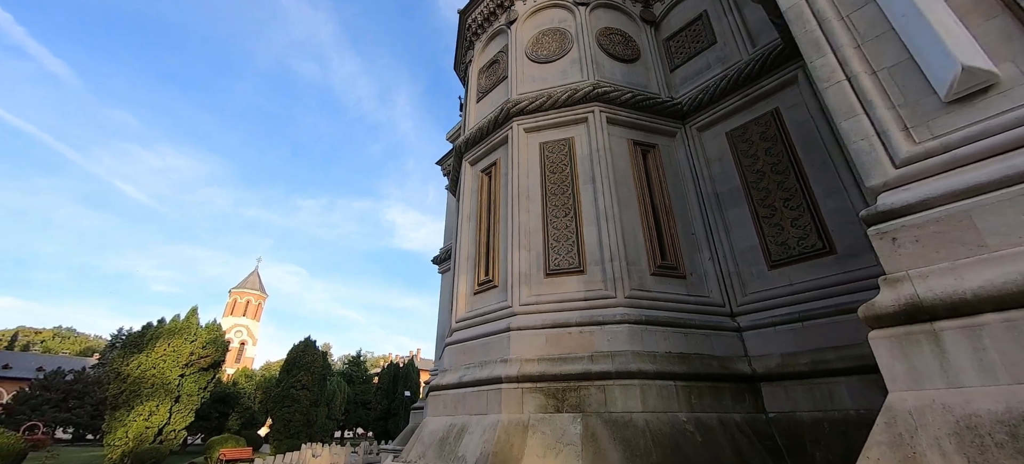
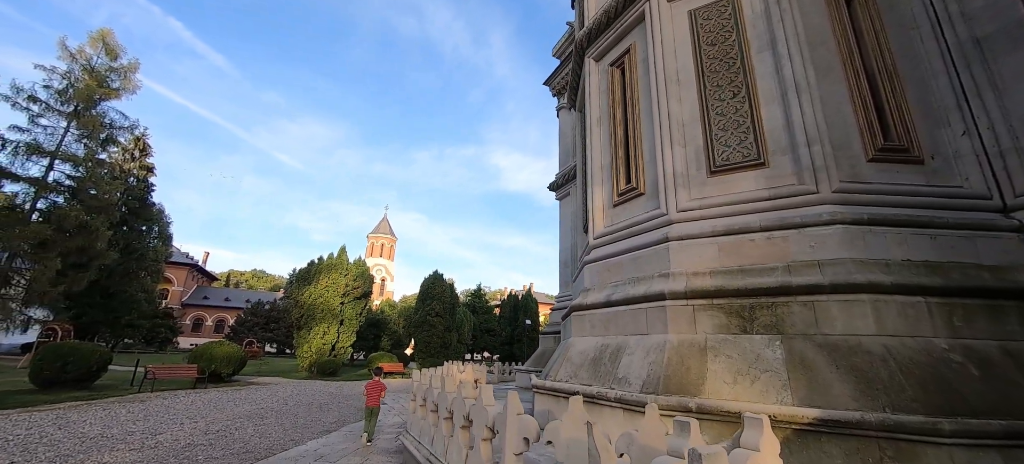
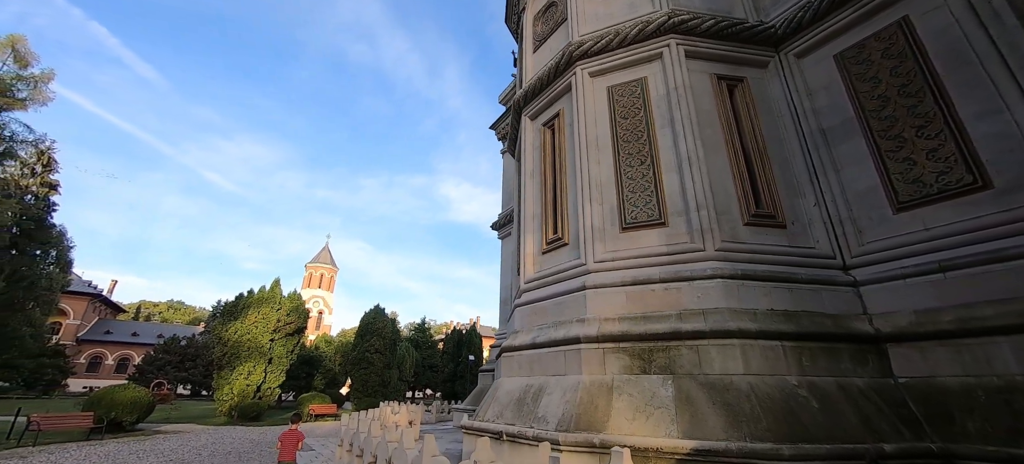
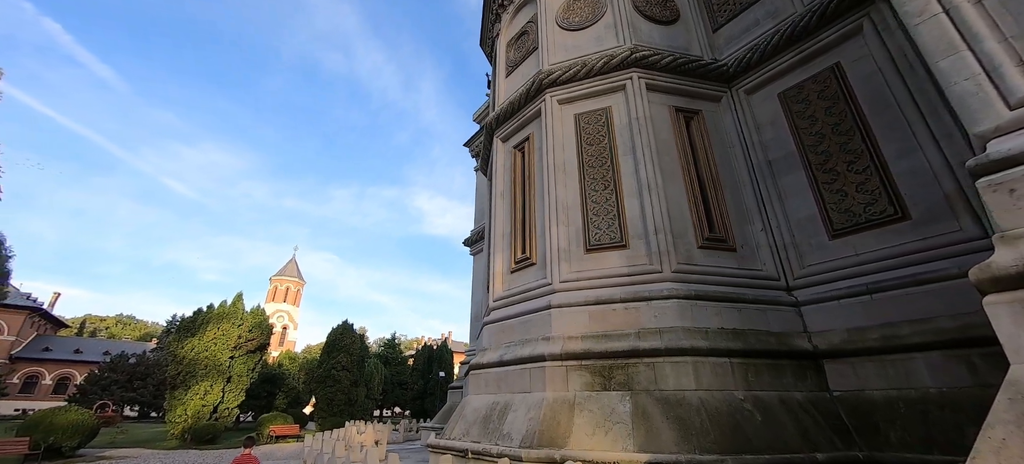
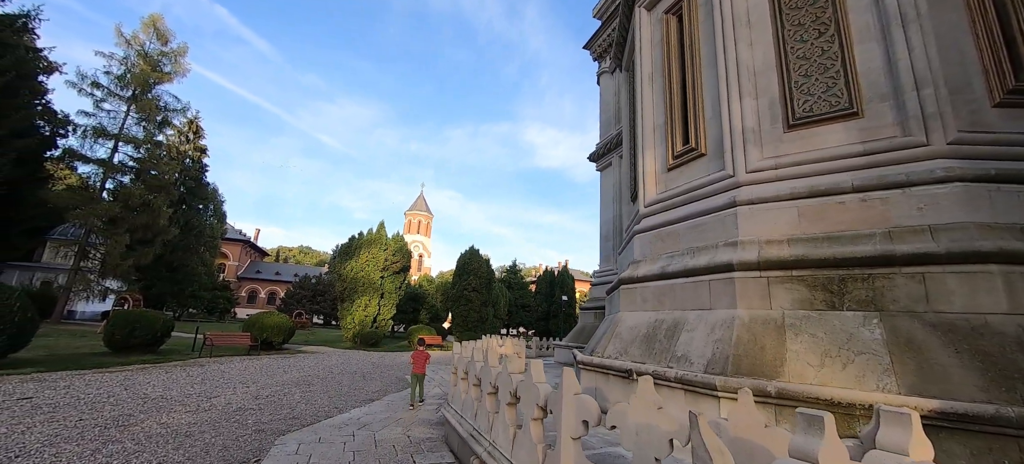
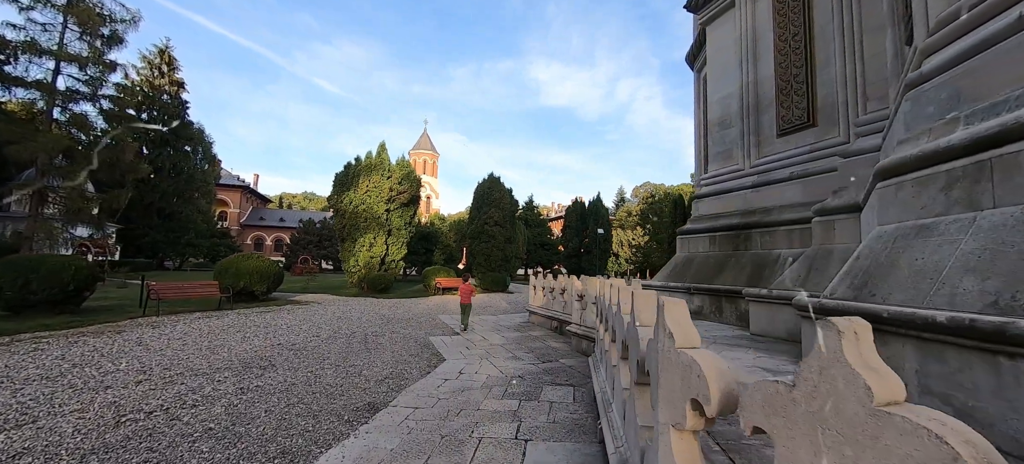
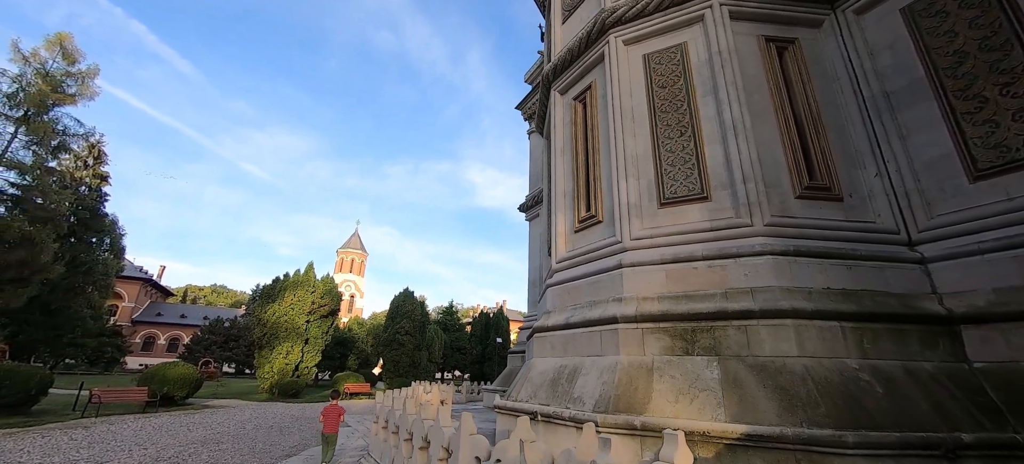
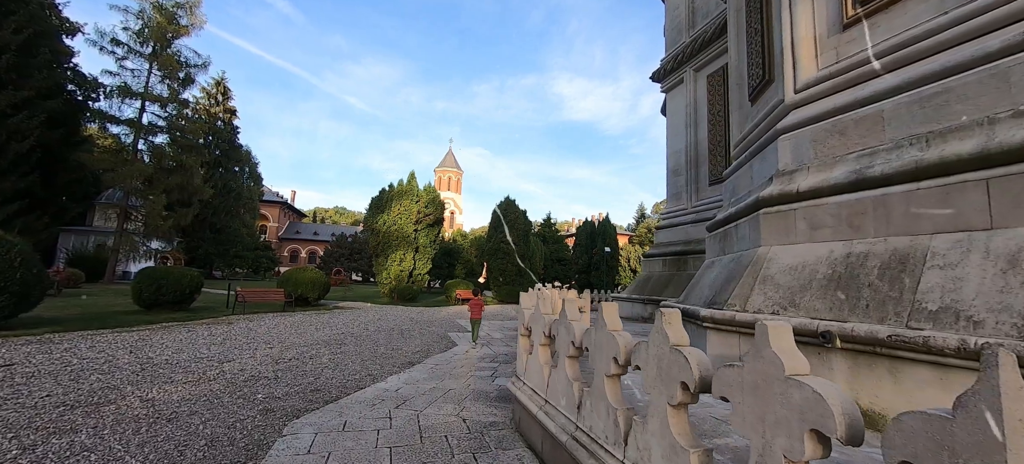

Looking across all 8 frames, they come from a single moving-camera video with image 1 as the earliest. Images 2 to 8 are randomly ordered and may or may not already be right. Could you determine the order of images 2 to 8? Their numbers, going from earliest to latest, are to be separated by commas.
4, 3, 7, 2, 5, 8, 6
